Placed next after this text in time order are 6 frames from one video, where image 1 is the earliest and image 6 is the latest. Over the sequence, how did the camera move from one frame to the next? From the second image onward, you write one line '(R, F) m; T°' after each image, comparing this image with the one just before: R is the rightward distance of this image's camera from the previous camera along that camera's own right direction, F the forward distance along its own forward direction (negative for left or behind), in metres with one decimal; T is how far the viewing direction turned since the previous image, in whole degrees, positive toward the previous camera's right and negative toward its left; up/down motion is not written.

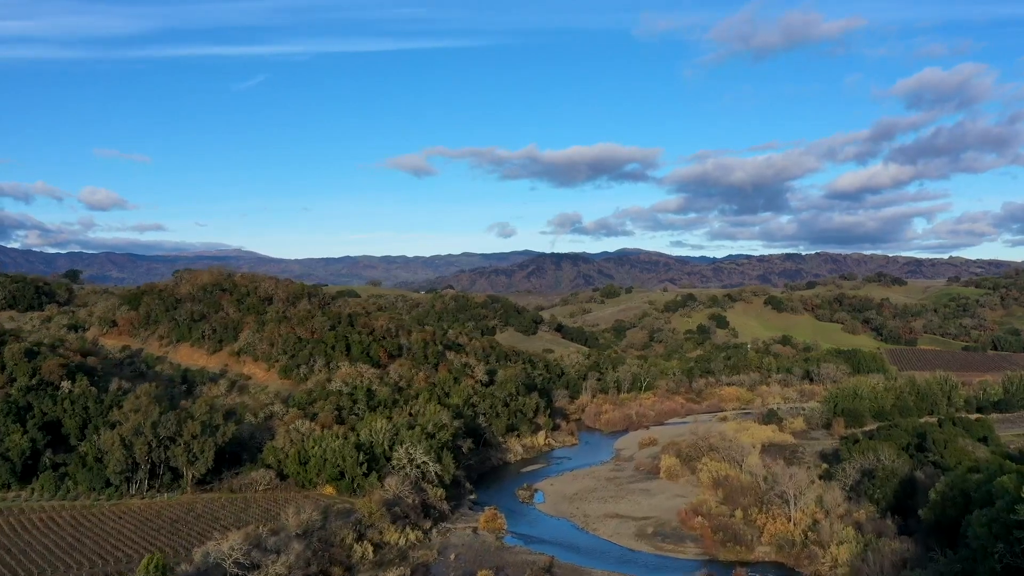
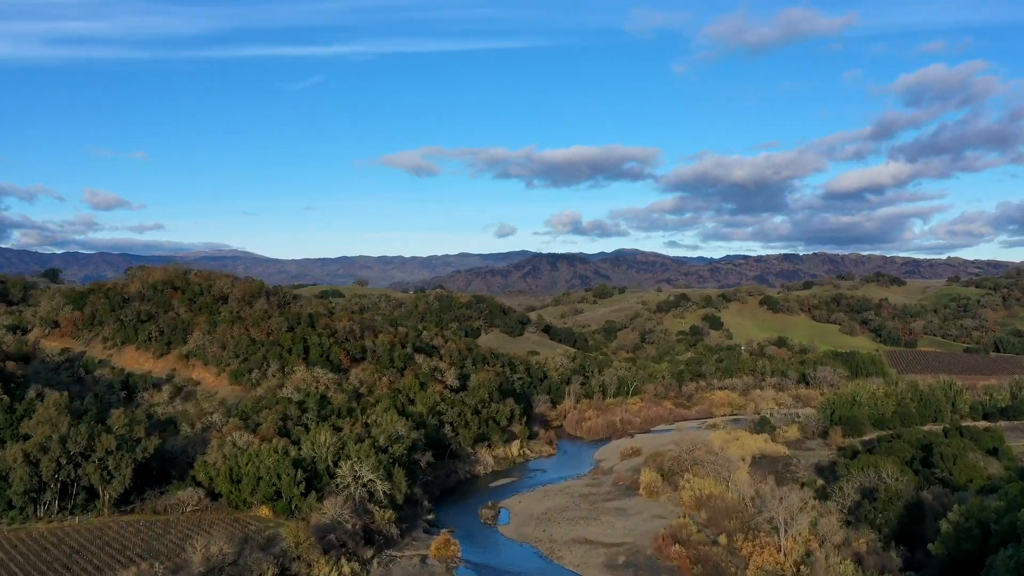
(+1.0, +3.0) m; 0°
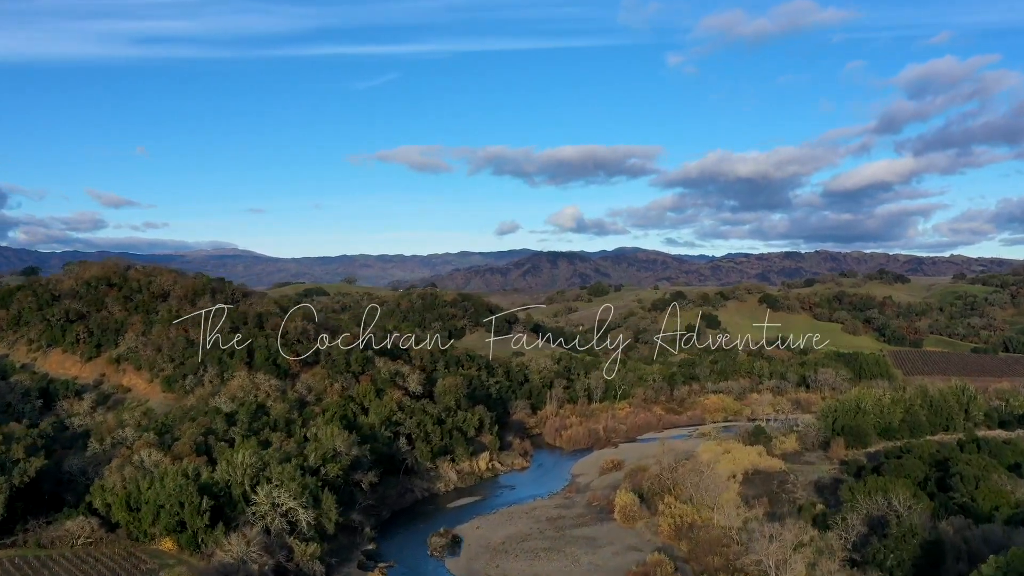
(+1.2, +3.7) m; 0°
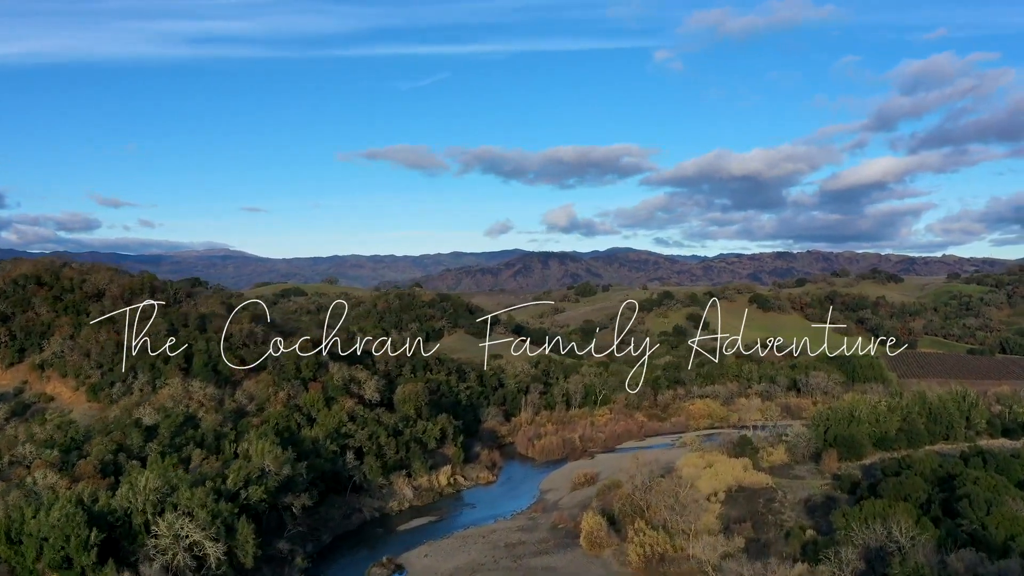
(+0.9, +2.9) m; 0°
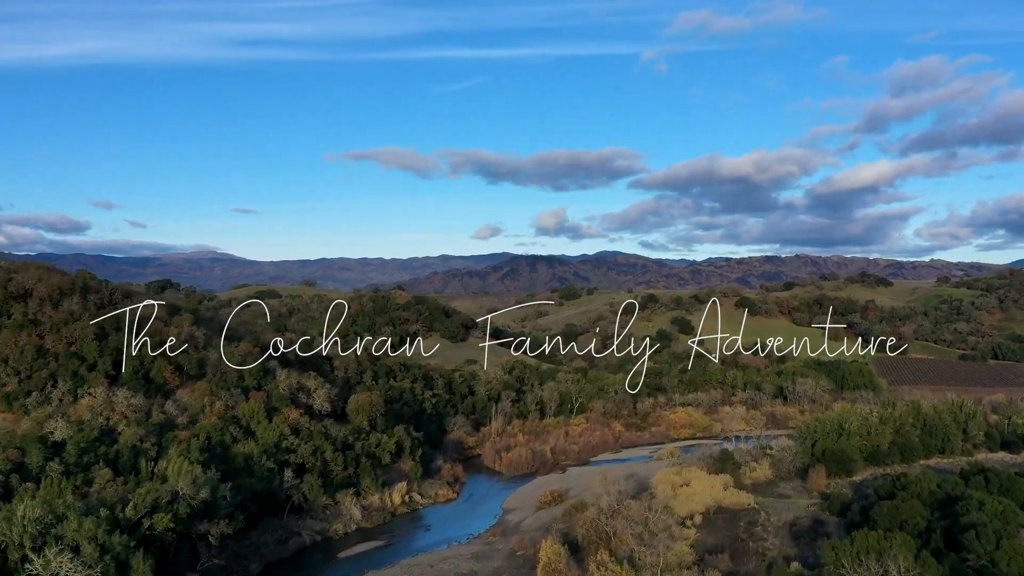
(+0.8, +2.6) m; +1°
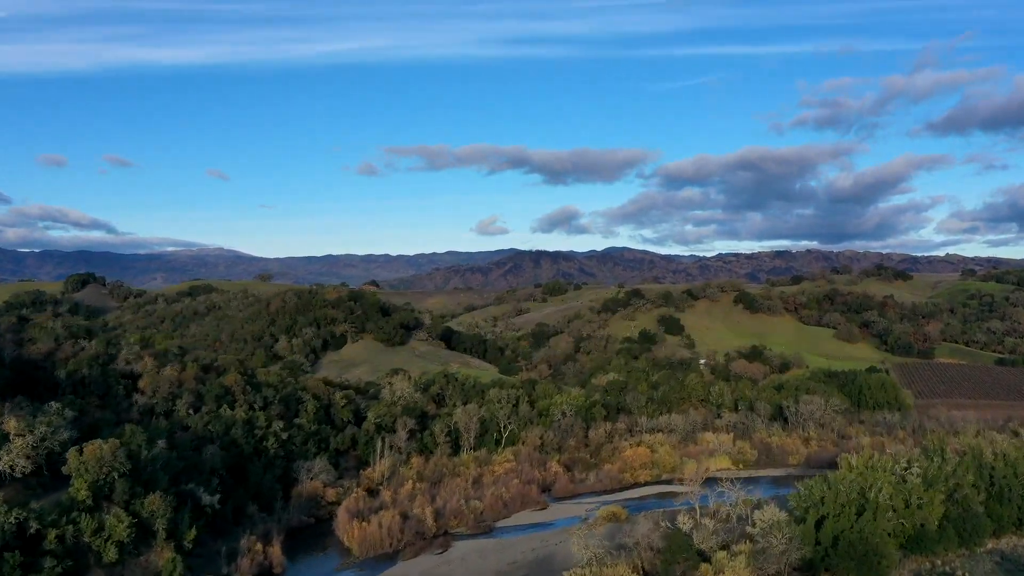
(+3.6, +12.0) m; -1°
